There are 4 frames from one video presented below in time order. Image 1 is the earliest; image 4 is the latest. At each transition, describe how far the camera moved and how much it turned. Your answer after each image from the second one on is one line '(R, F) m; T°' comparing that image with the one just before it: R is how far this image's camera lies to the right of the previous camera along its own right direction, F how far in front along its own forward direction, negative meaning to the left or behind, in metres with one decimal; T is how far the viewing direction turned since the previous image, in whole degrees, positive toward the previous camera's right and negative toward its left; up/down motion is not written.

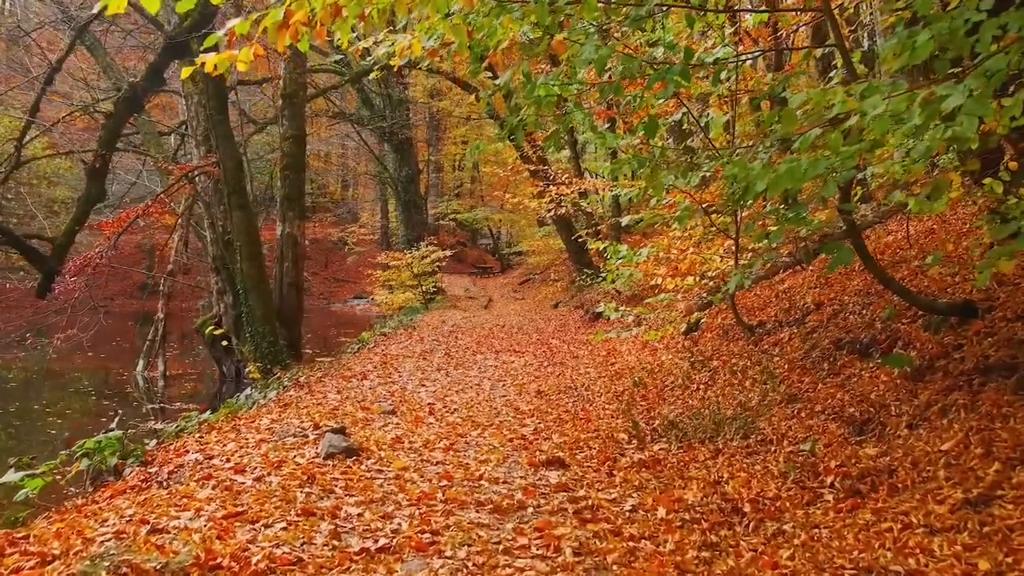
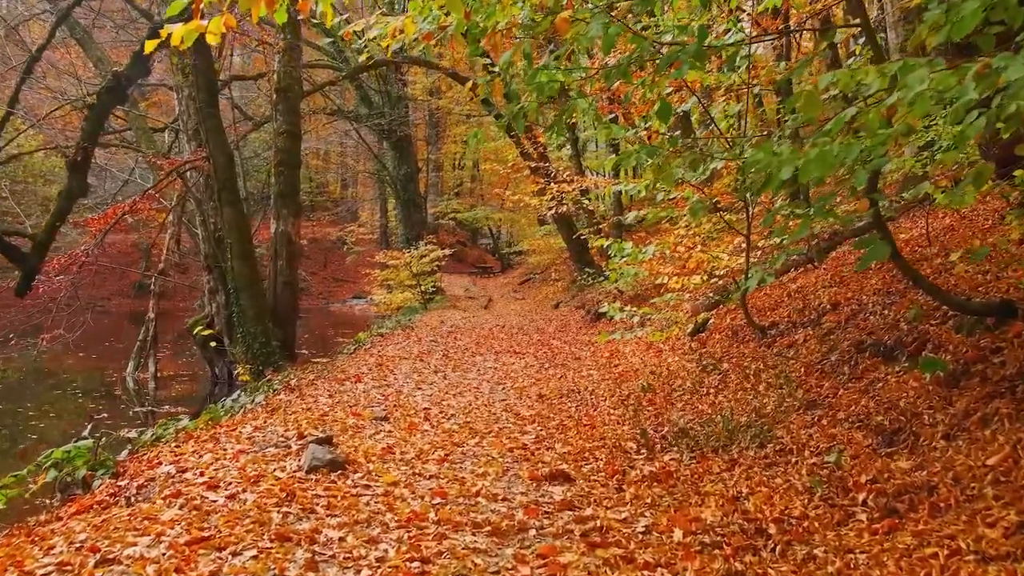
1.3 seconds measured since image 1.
(0.0, +0.4) m; 0°
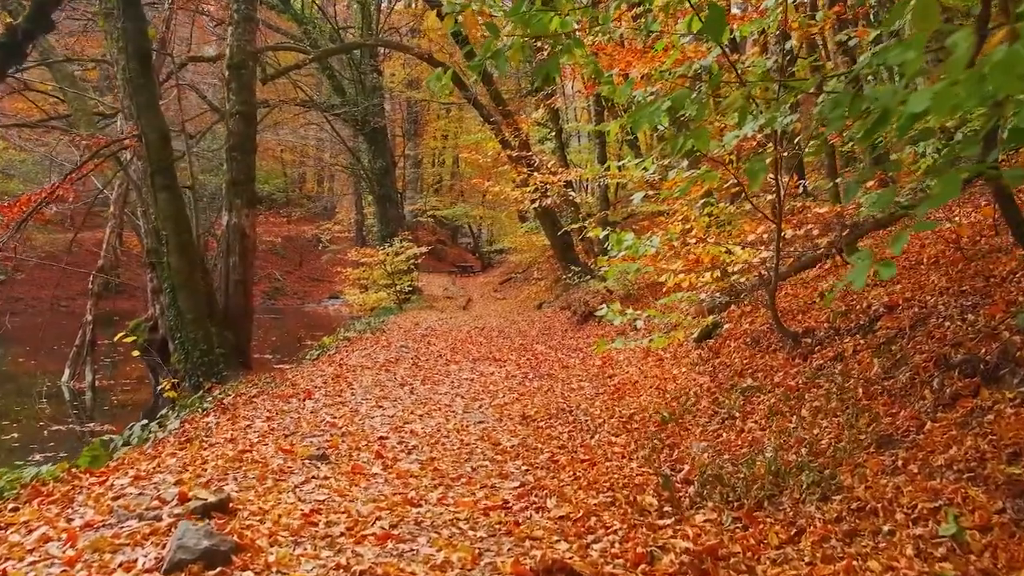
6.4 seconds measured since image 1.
(0.0, +1.7) m; +2°
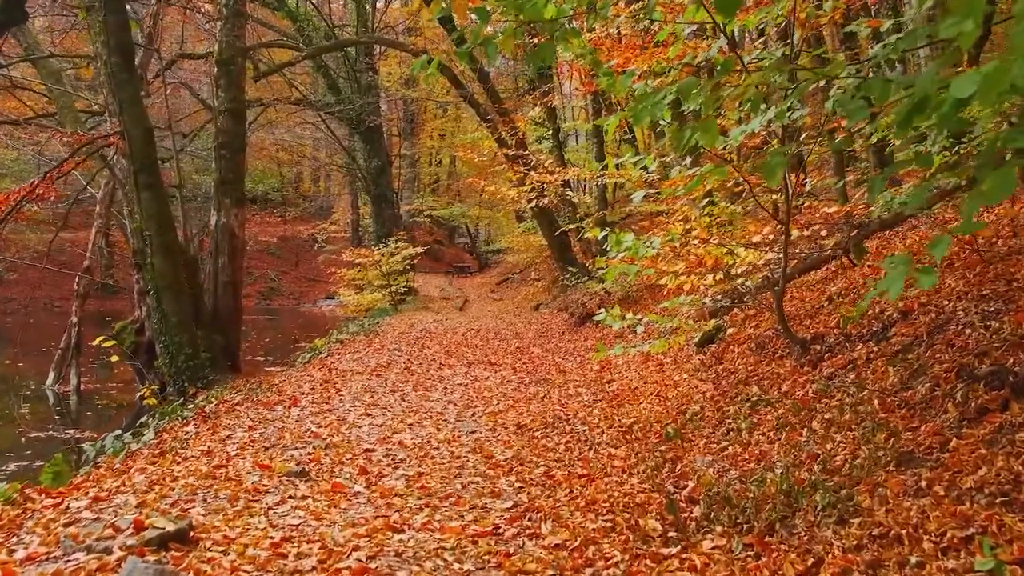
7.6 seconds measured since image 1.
(0.0, +0.4) m; 0°
